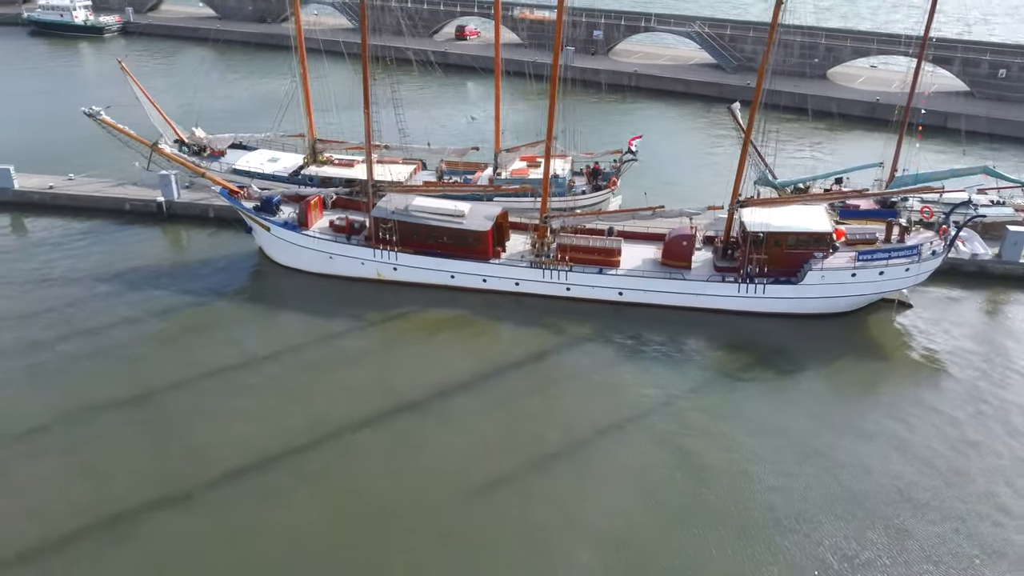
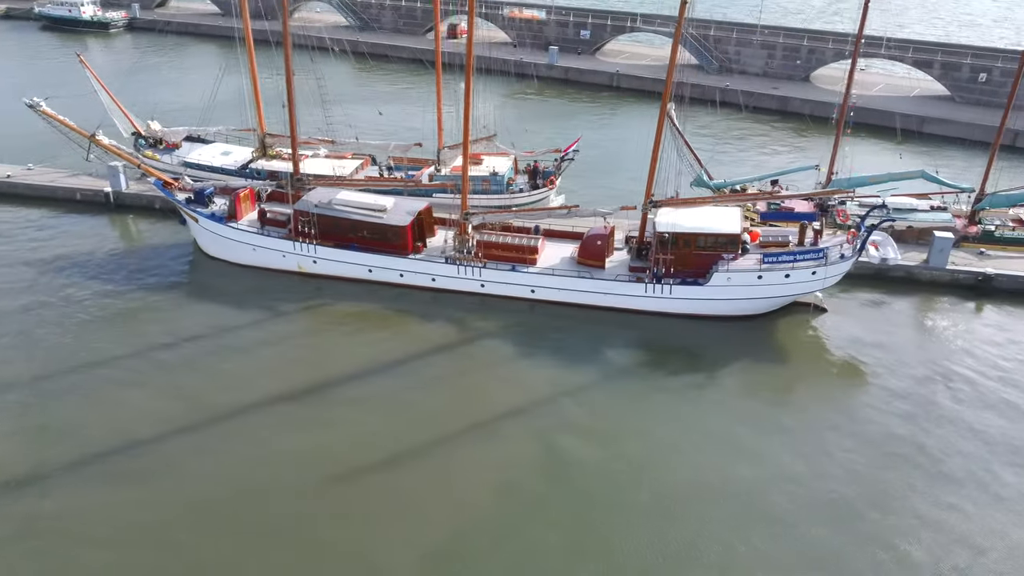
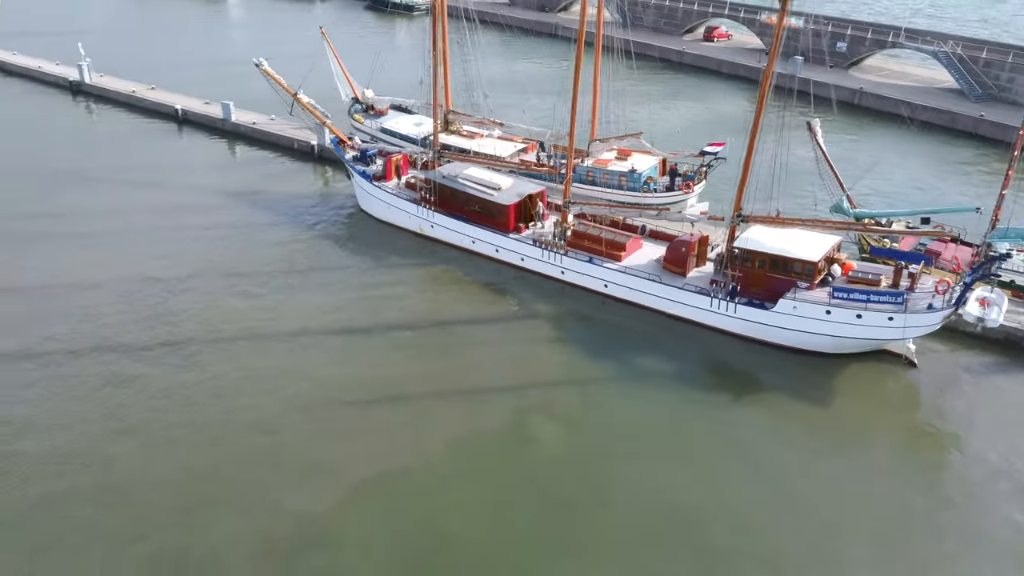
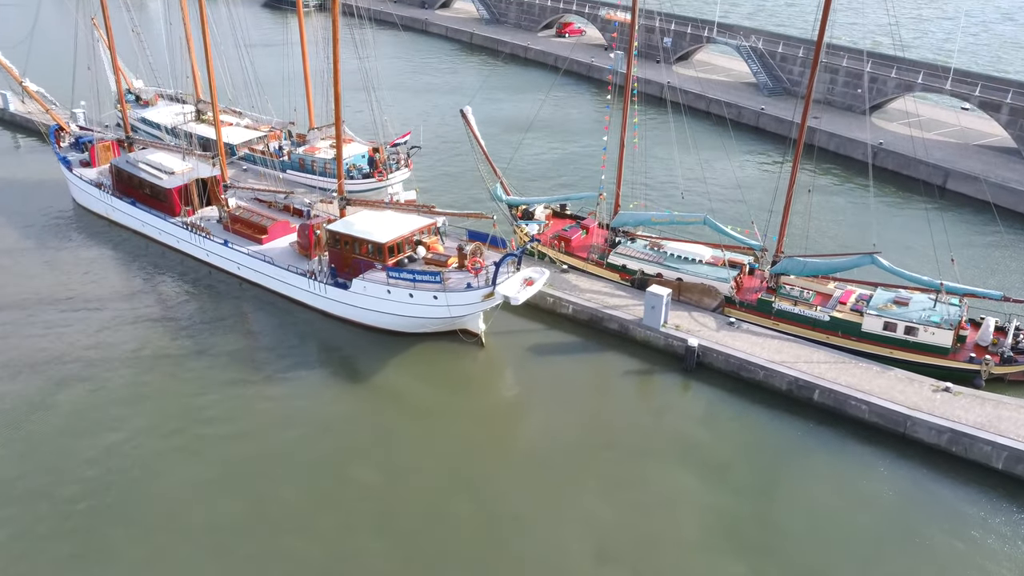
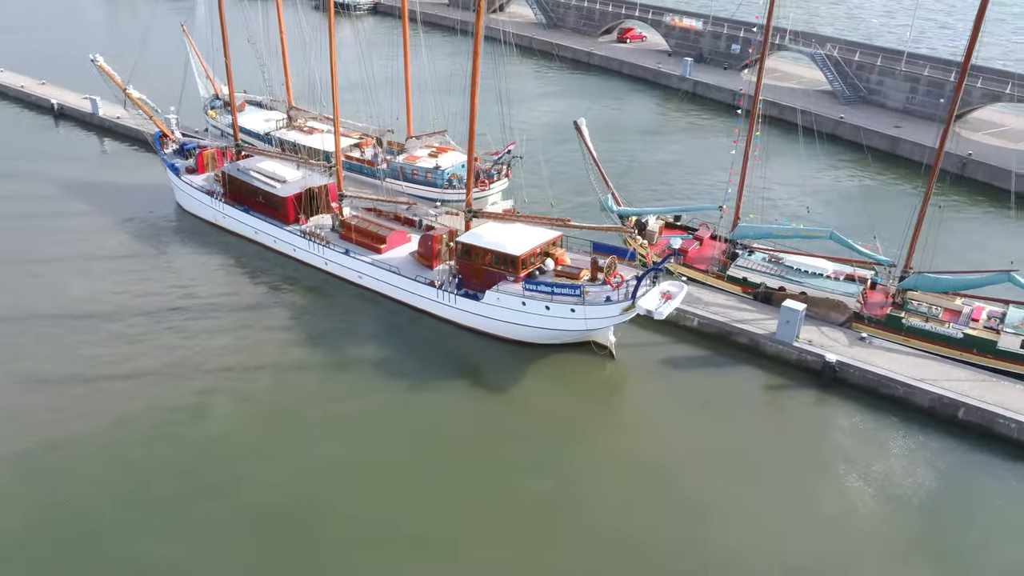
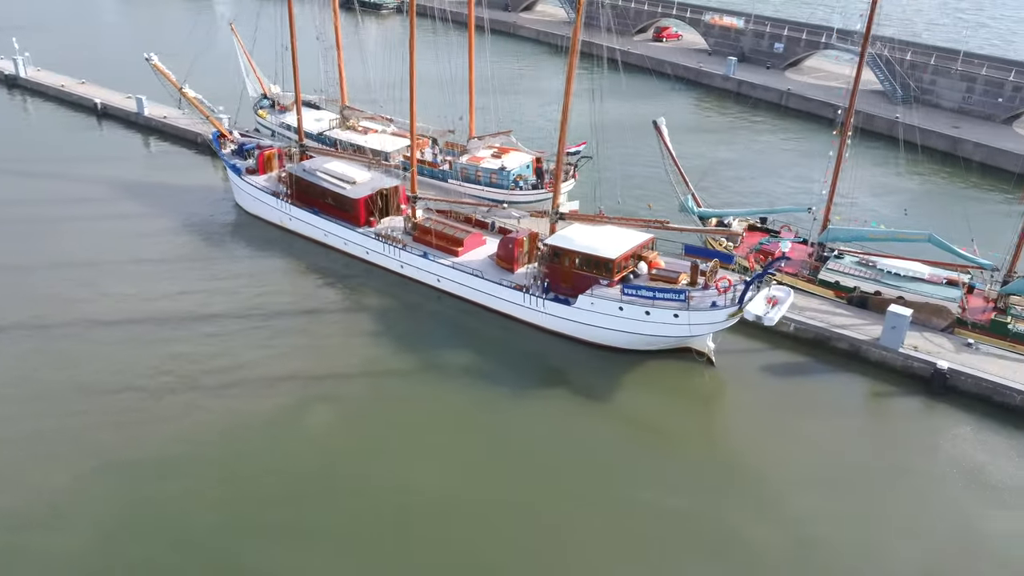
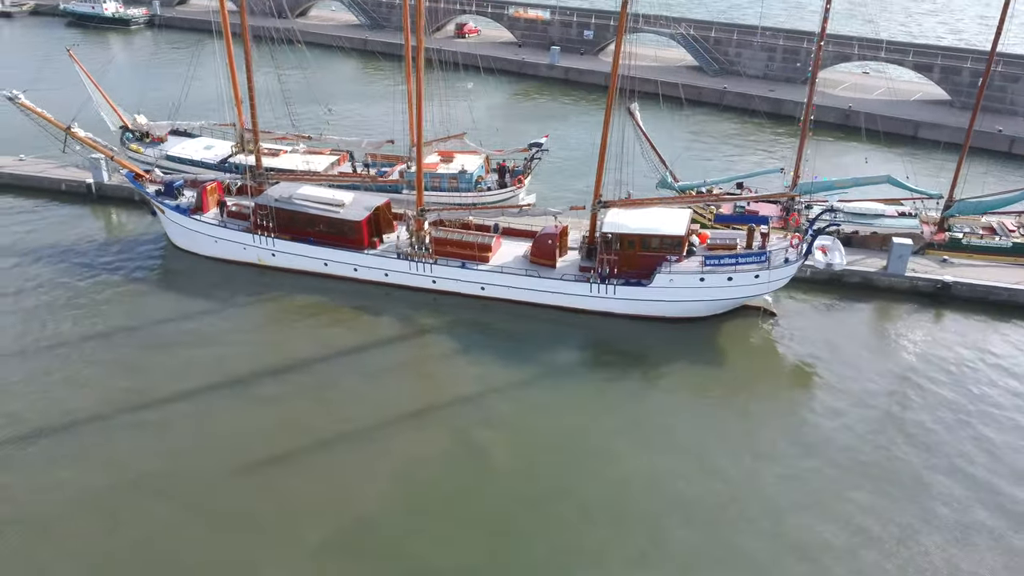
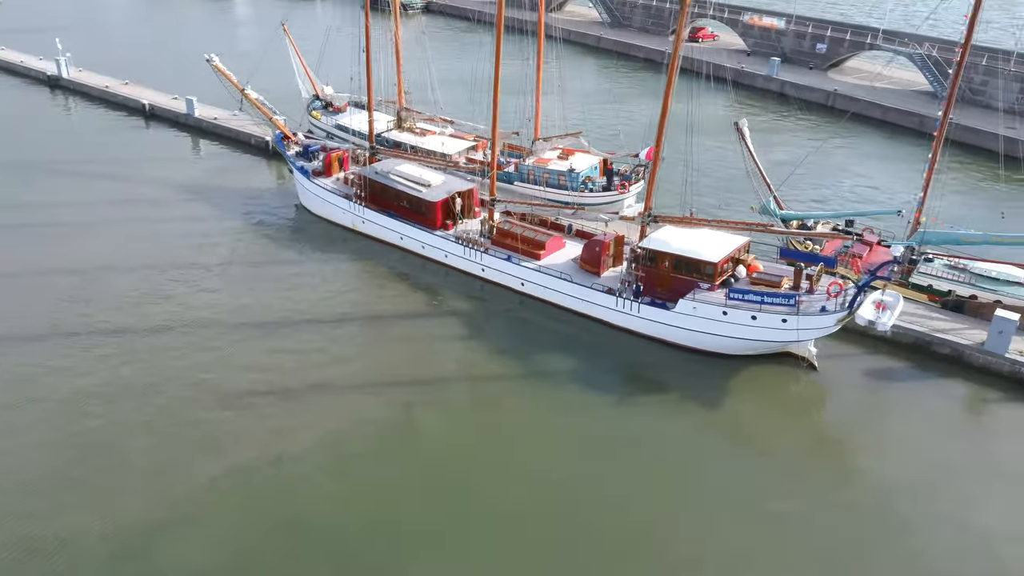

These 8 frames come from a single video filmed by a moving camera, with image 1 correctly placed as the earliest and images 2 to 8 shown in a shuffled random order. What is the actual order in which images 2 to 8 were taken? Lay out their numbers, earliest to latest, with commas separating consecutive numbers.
2, 7, 3, 8, 6, 5, 4
